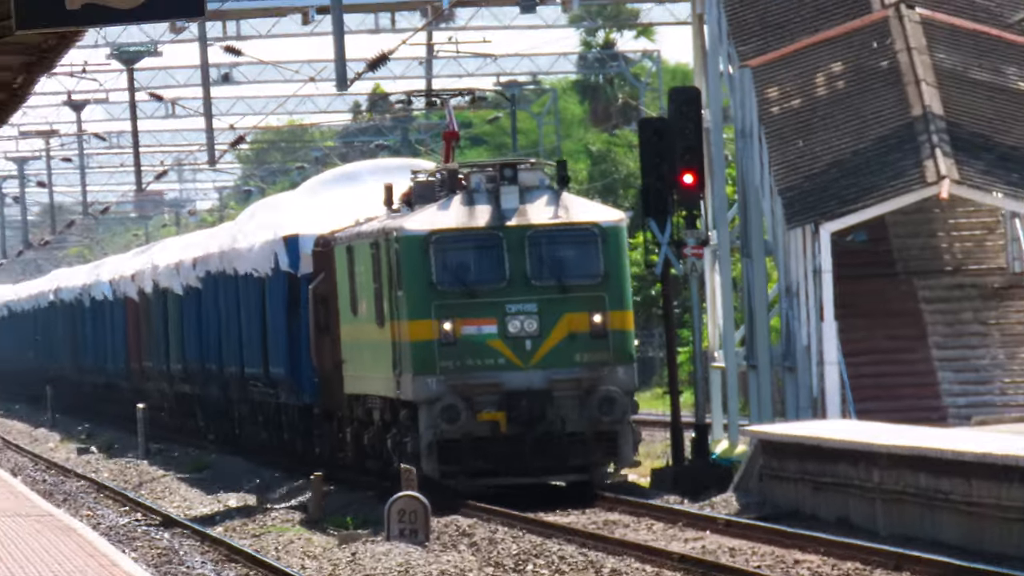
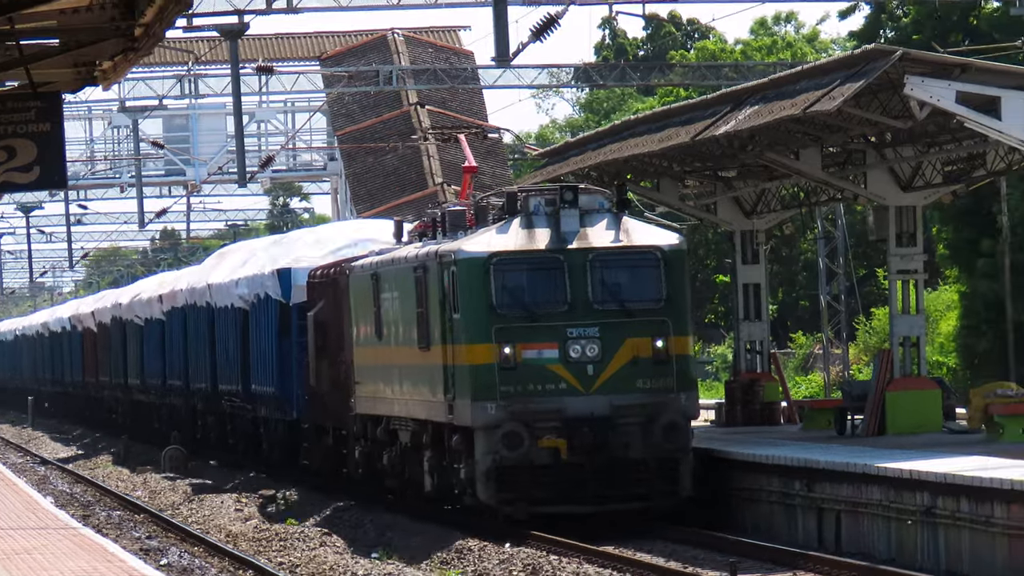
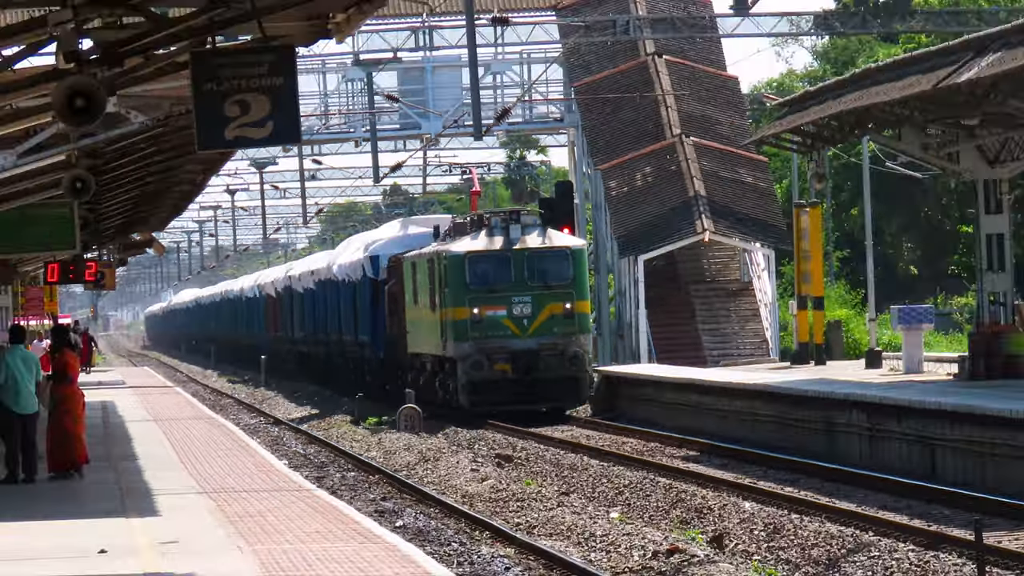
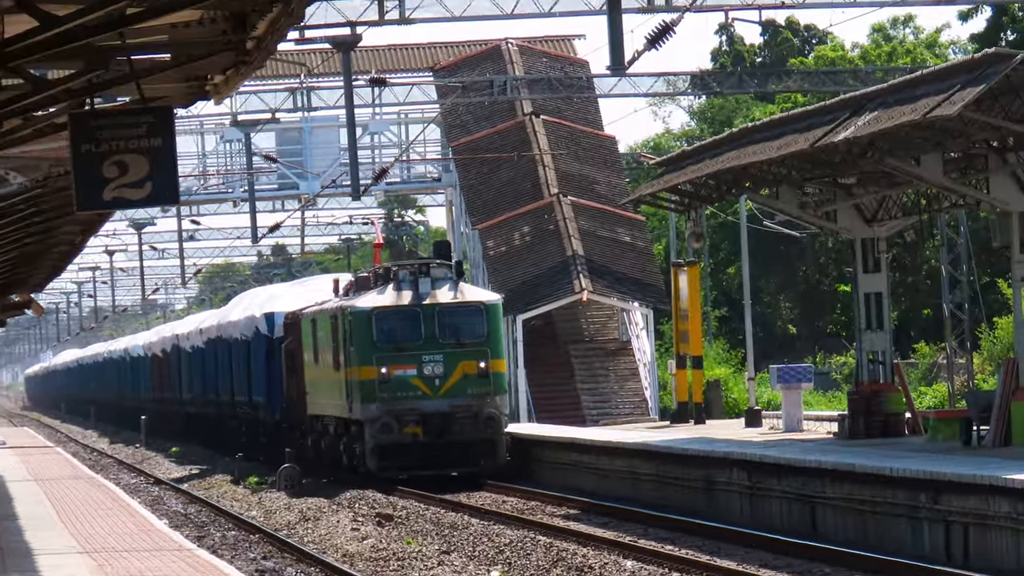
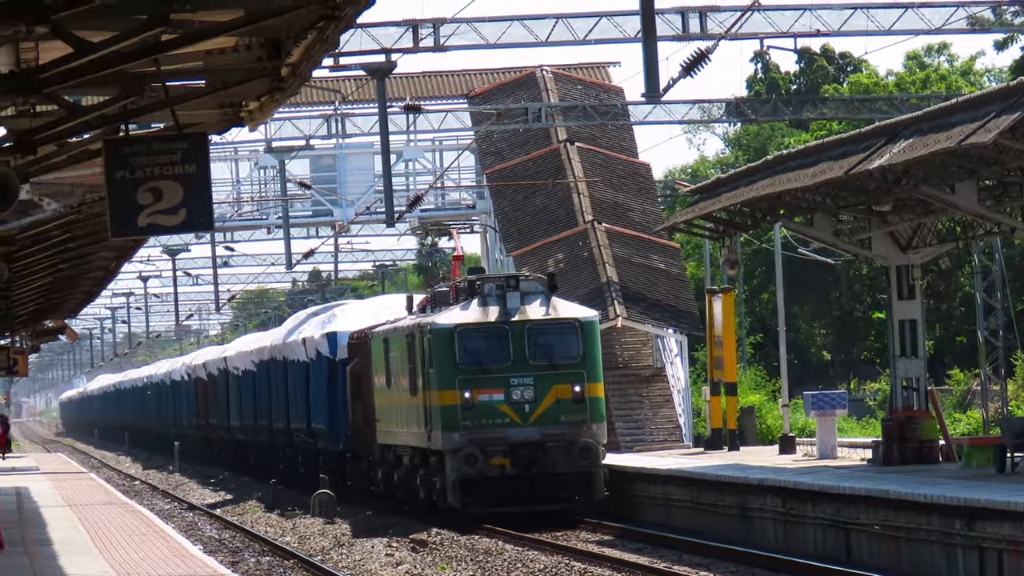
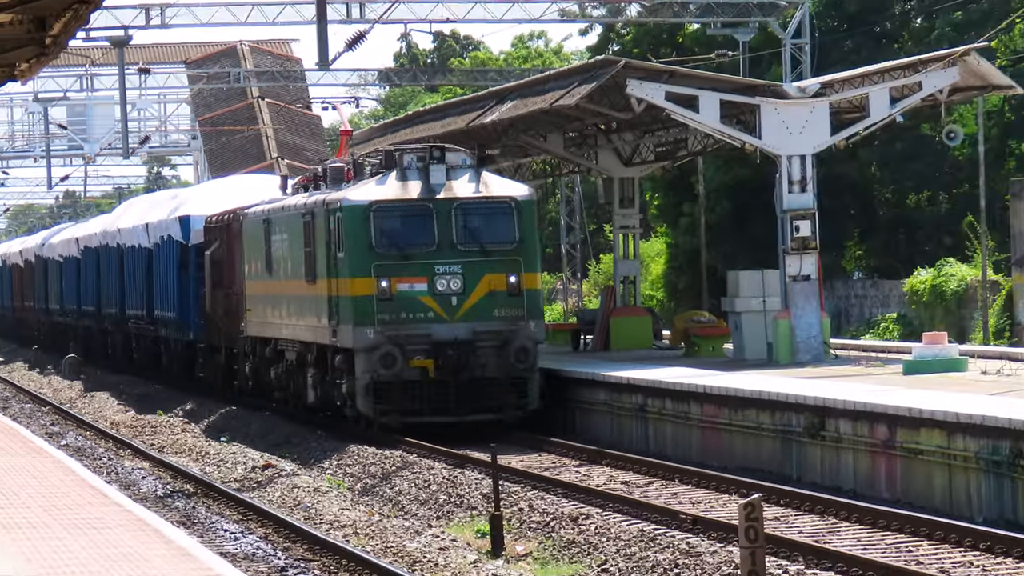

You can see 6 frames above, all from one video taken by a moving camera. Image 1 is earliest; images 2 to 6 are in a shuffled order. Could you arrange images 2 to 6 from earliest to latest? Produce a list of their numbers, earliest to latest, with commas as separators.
3, 4, 5, 2, 6
